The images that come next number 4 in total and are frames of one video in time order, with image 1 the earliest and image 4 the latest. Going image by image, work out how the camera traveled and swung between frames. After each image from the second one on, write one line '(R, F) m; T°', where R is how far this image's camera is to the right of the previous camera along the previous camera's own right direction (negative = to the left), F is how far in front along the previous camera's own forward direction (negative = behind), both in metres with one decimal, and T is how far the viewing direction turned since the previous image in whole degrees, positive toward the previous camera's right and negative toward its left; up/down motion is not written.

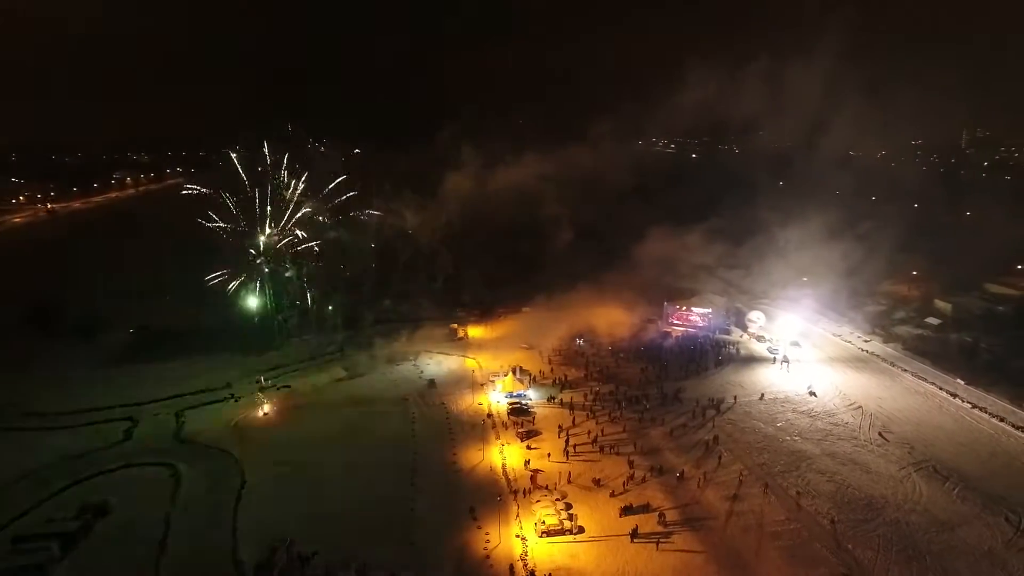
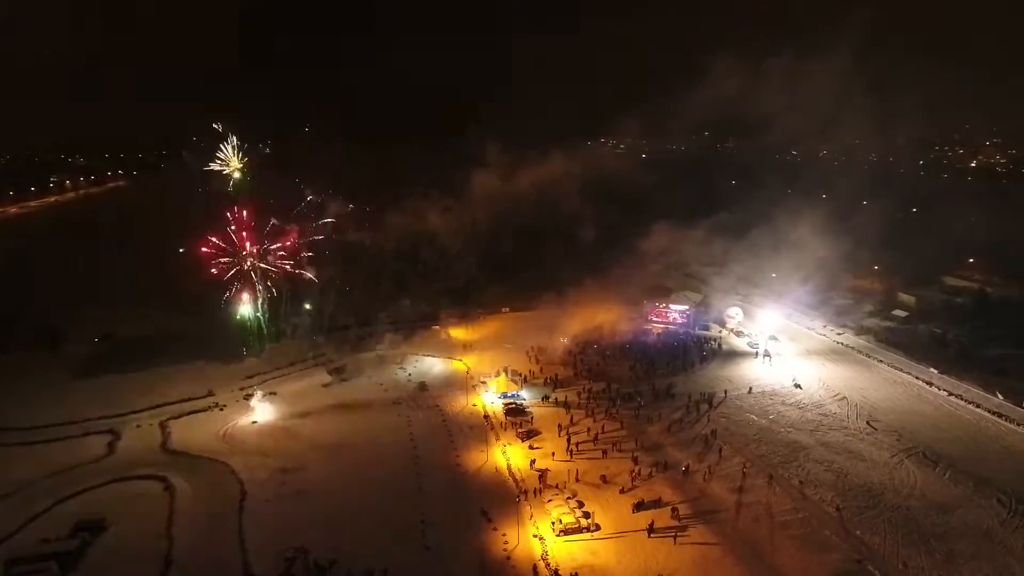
(-1.0, +0.1) m; +4°
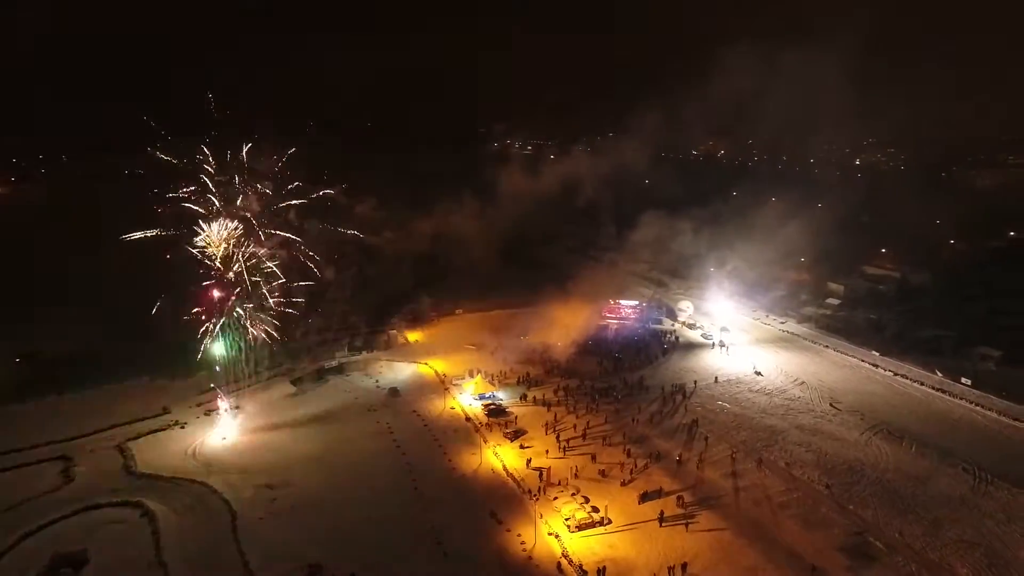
(-1.6, +0.2) m; +7°
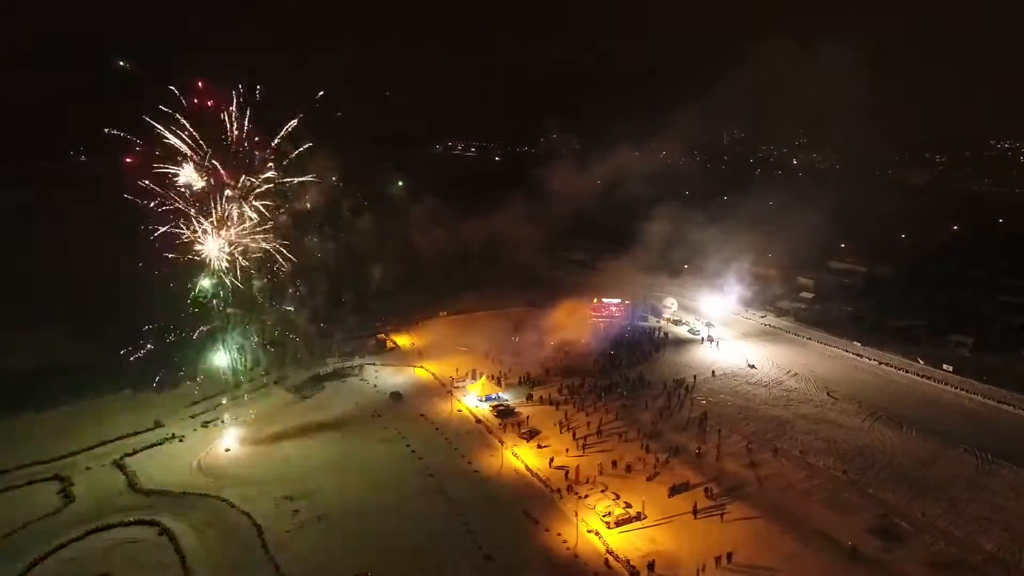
(-1.5, +0.1) m; +4°
